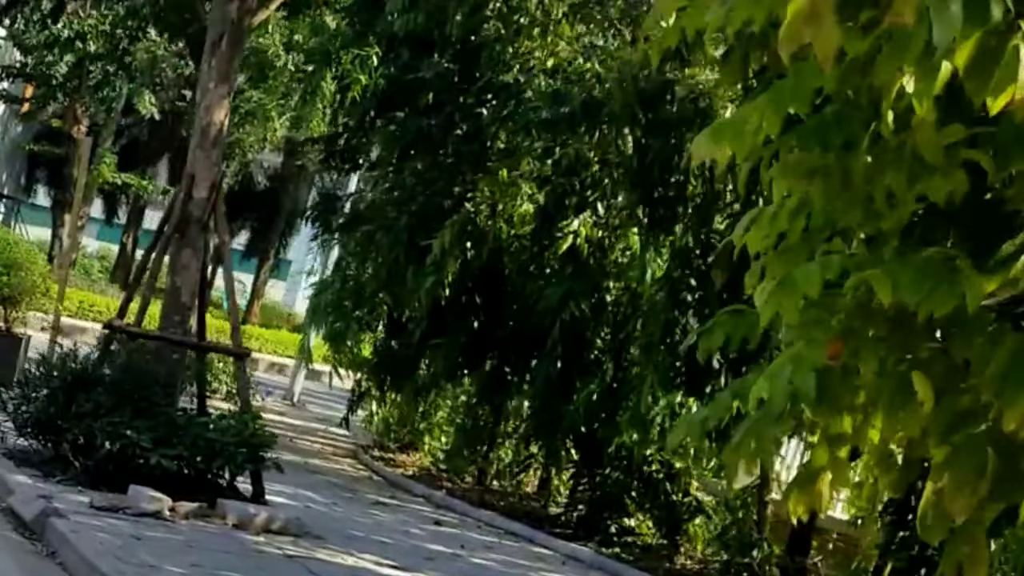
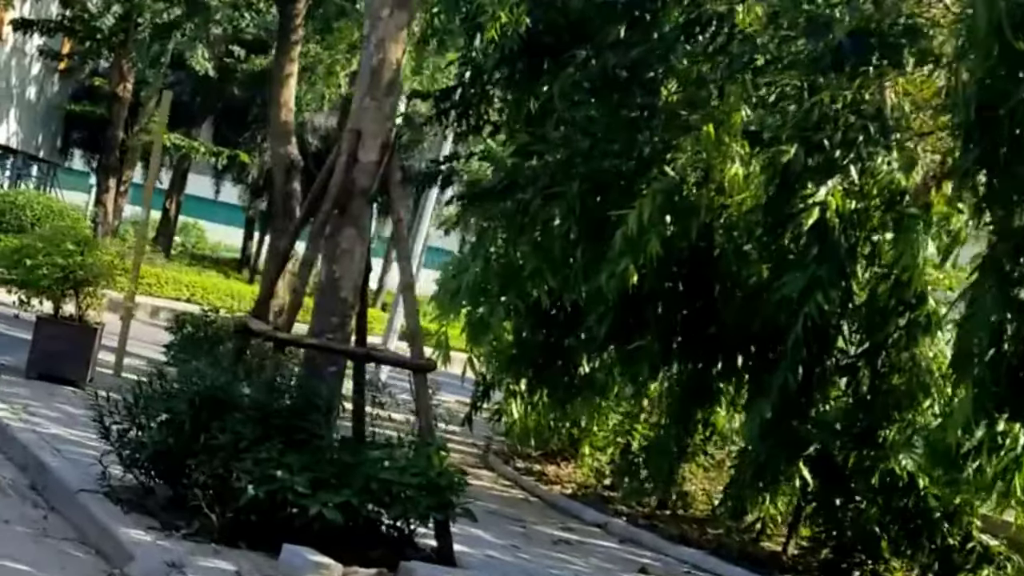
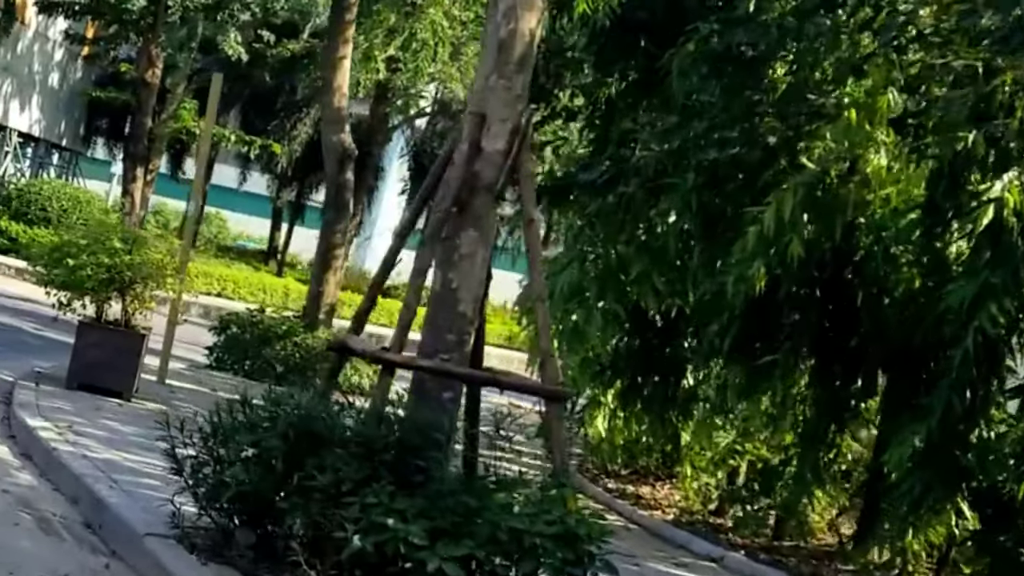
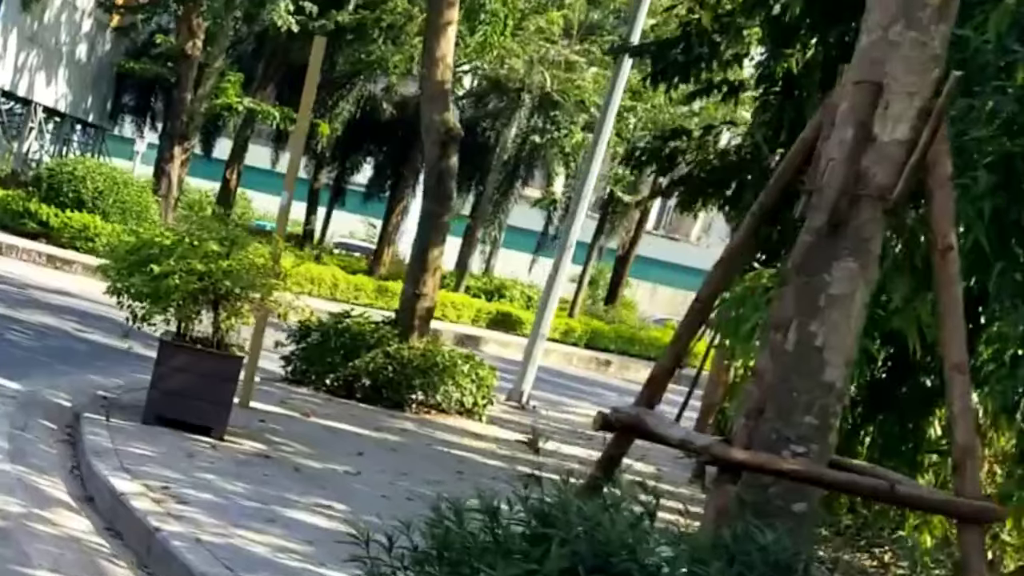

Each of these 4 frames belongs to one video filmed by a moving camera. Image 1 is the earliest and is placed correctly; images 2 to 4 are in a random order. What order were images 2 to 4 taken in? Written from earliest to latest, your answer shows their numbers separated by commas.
2, 3, 4
